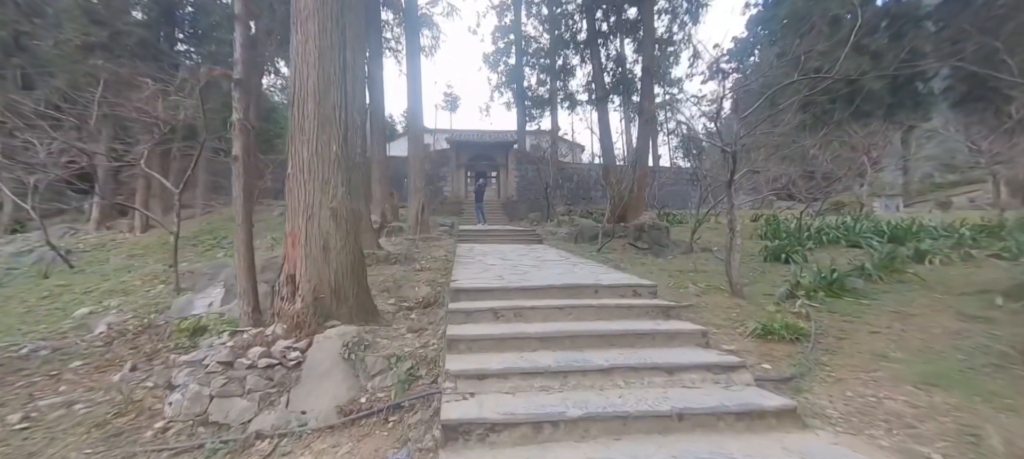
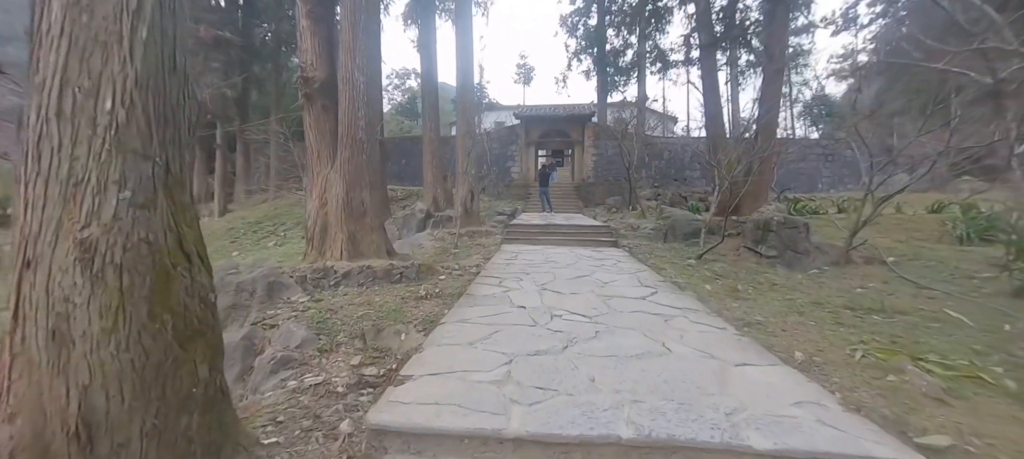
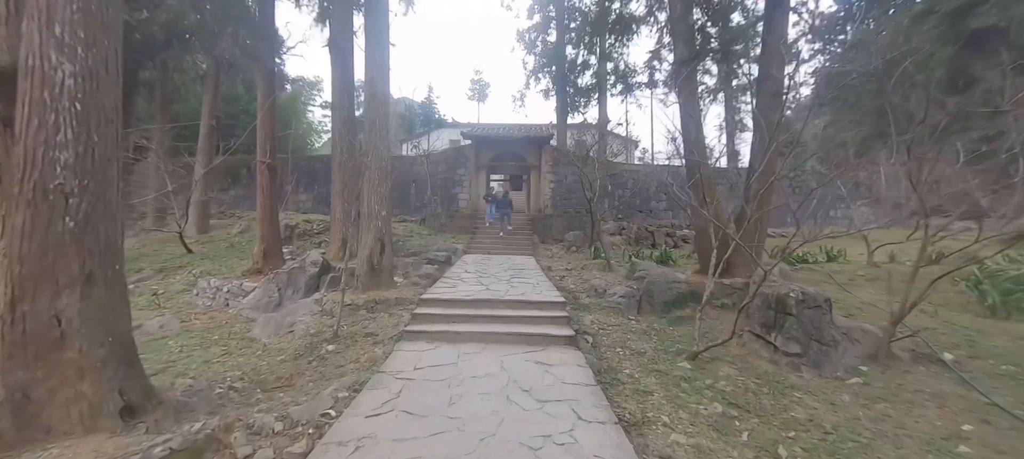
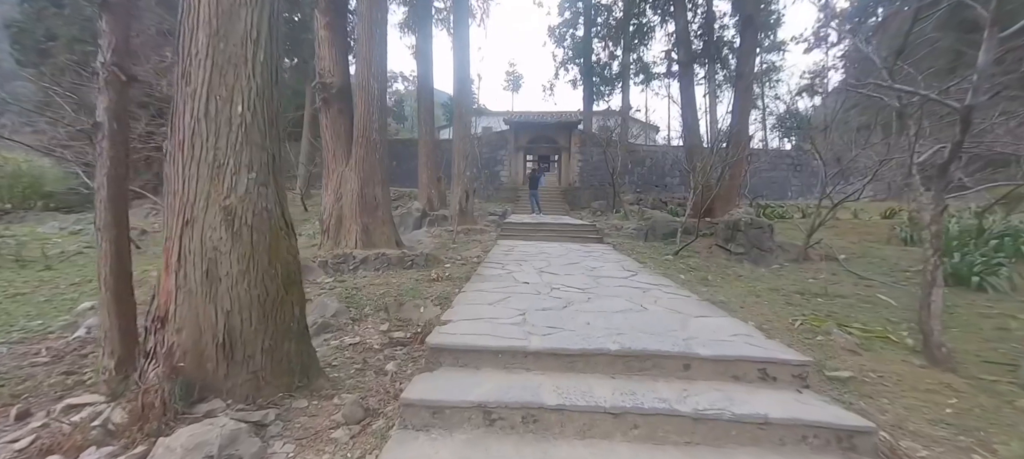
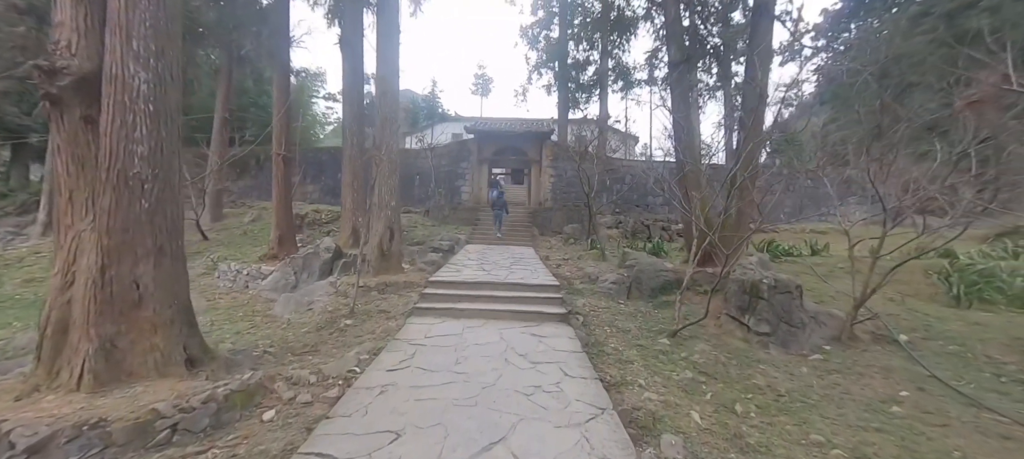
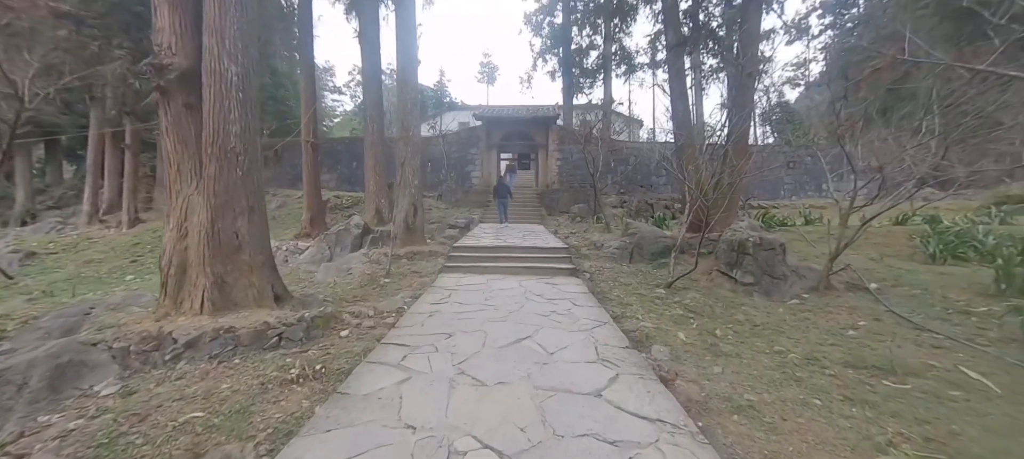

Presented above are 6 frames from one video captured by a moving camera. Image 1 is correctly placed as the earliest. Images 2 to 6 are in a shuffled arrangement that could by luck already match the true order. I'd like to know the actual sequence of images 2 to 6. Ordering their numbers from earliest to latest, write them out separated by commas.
4, 2, 6, 5, 3
